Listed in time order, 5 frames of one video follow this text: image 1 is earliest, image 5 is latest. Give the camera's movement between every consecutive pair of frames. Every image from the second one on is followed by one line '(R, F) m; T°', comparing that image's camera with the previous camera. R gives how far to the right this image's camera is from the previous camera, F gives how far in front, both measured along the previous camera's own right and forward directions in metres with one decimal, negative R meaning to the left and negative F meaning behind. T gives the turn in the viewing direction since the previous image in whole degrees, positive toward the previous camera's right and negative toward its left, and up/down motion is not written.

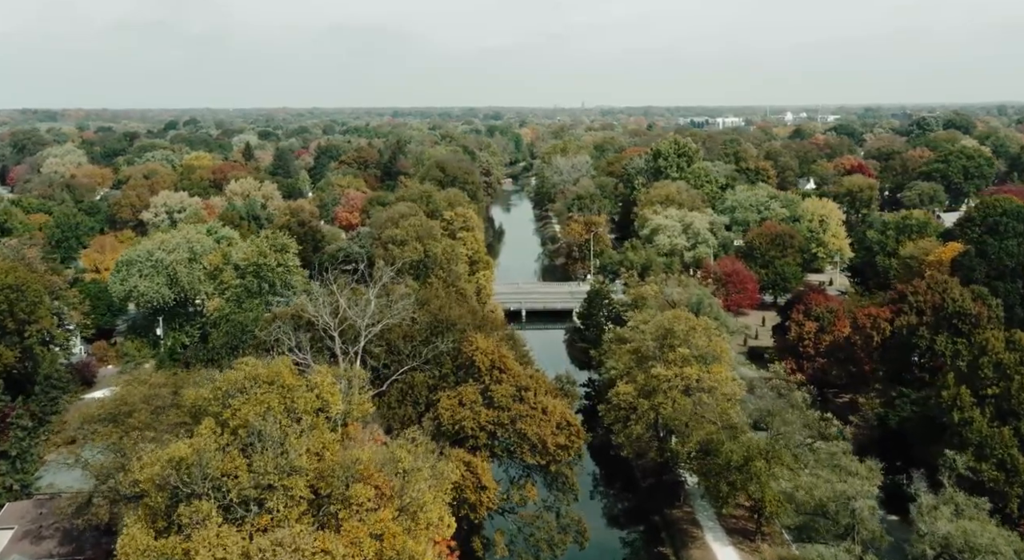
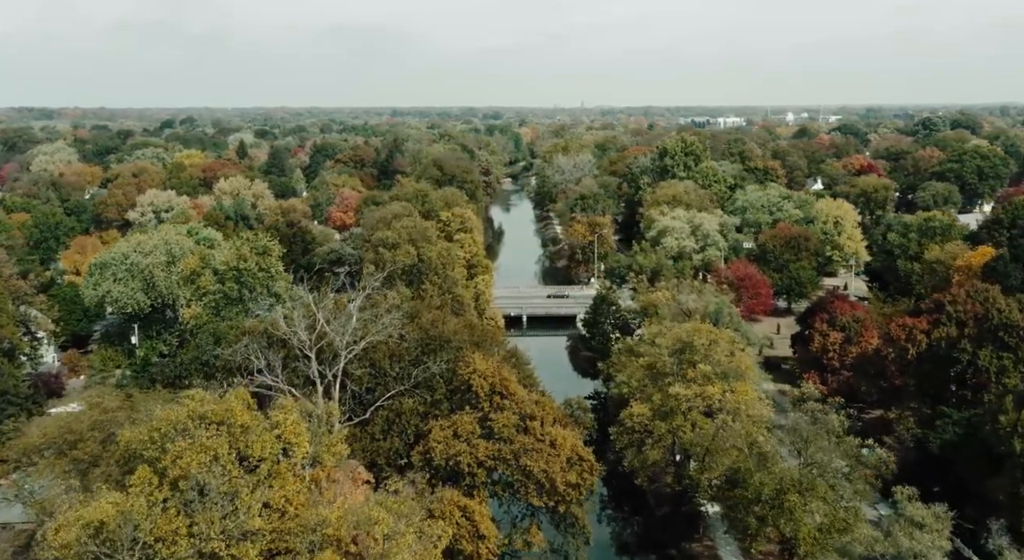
(-0.1, +3.2) m; 0°
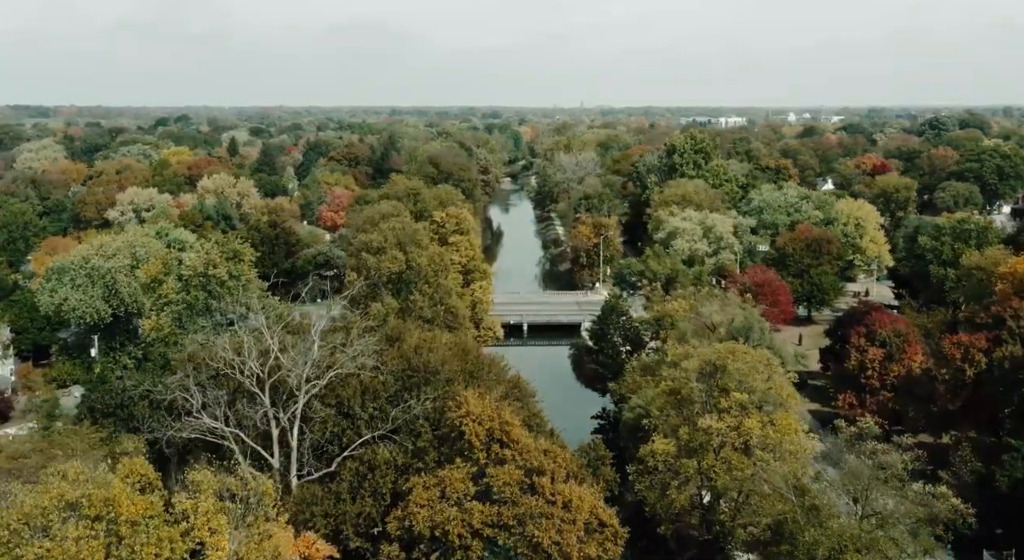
(-0.1, +4.2) m; 0°
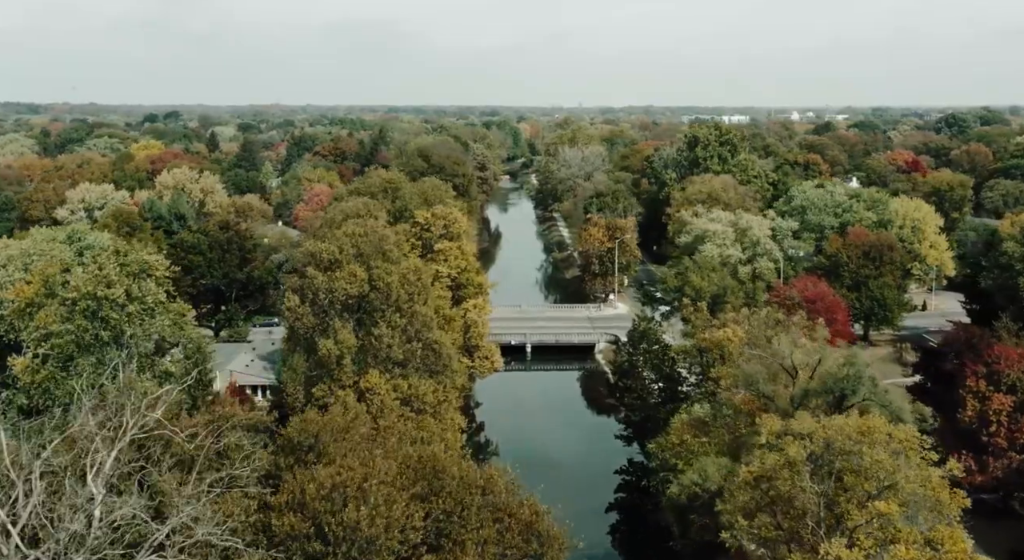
(-0.2, +9.0) m; 0°
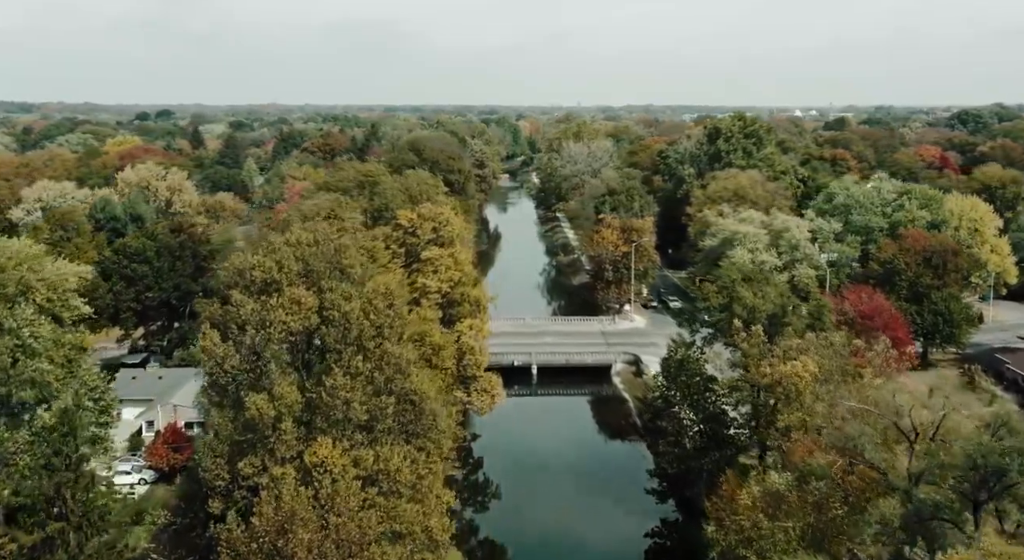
(-0.2, +6.6) m; 0°
